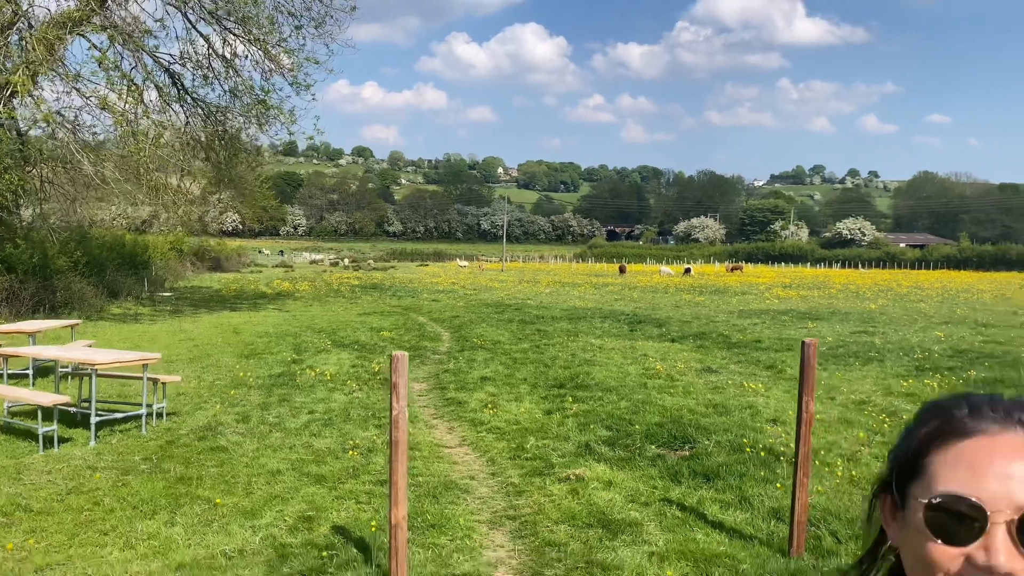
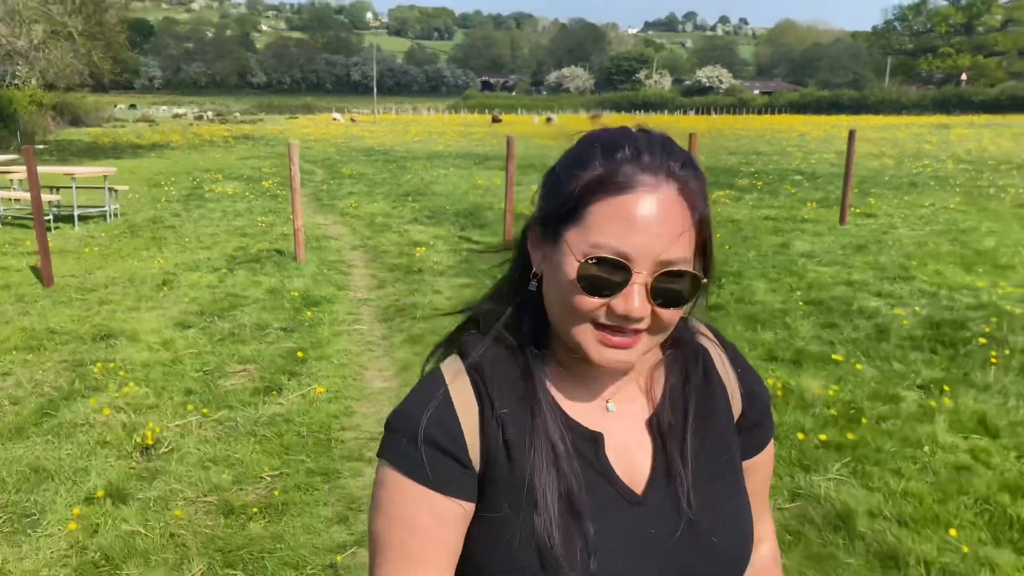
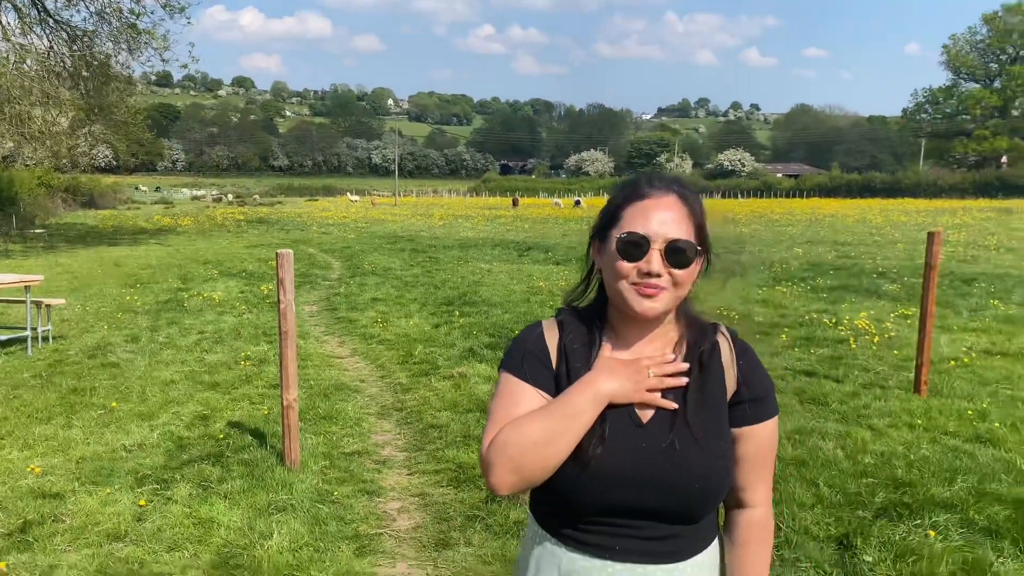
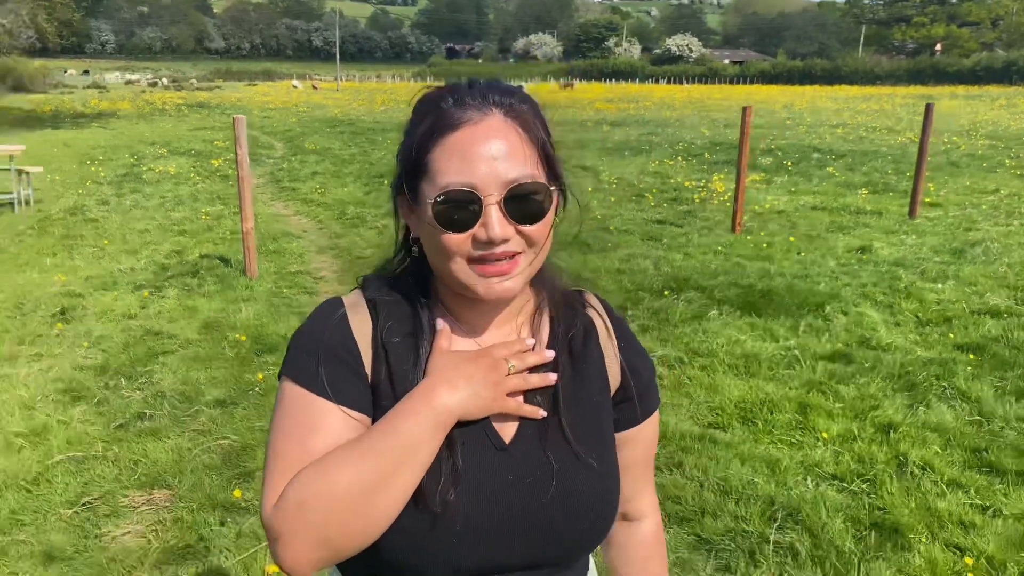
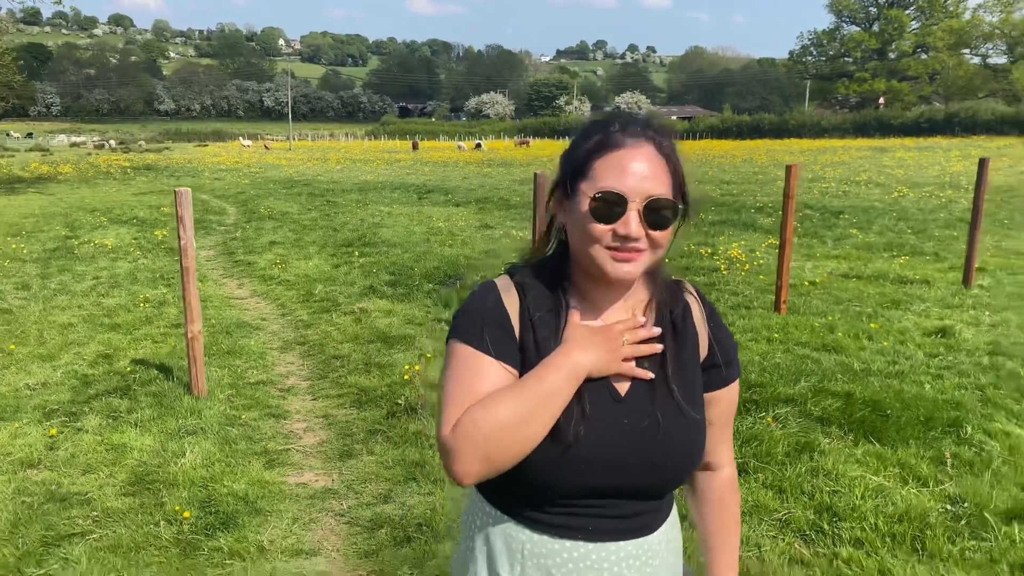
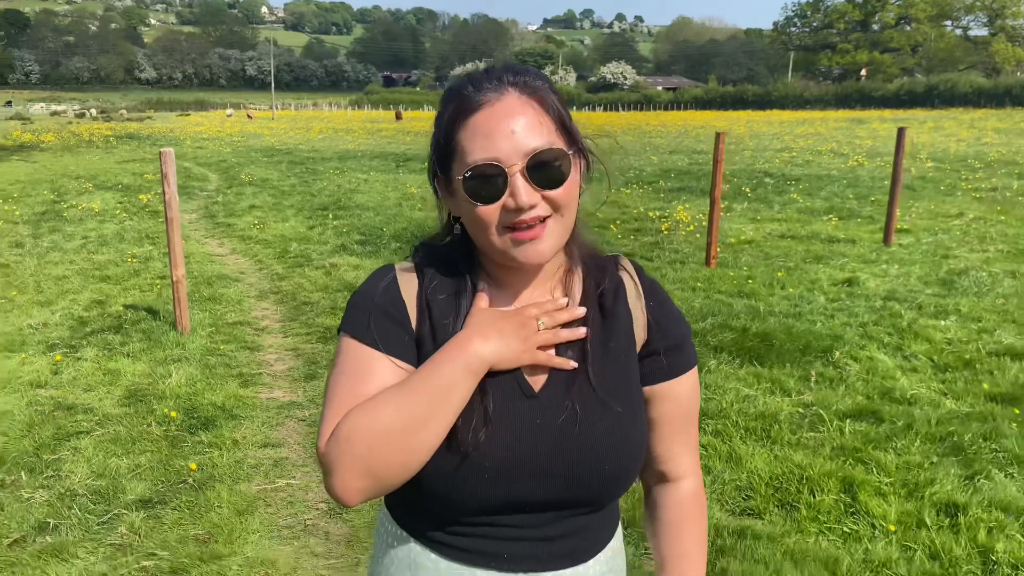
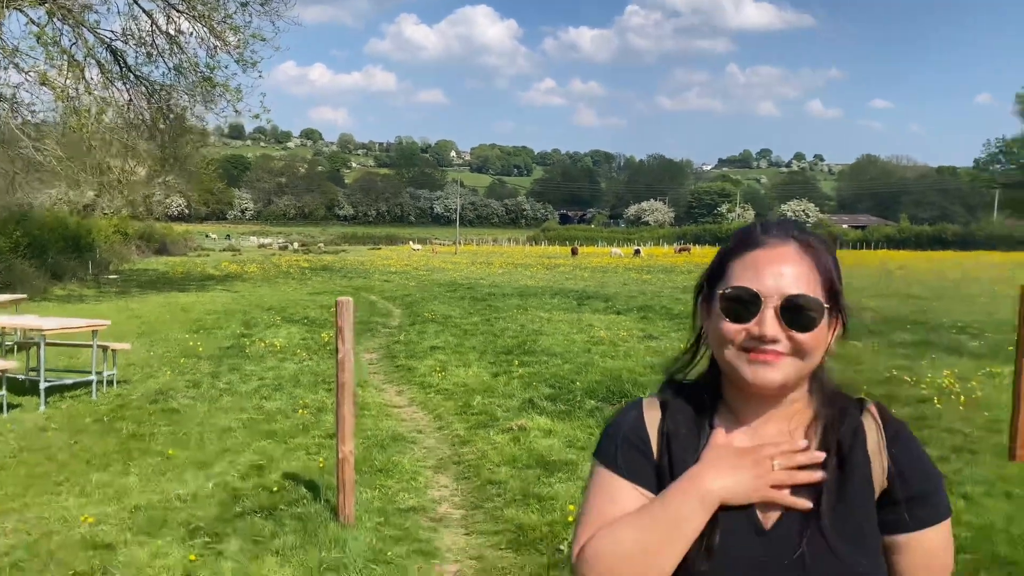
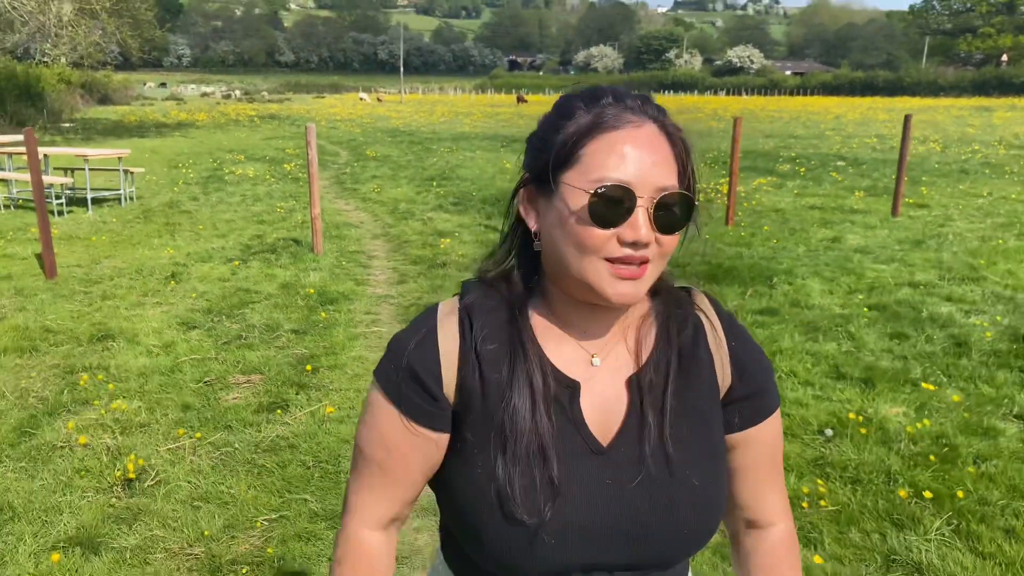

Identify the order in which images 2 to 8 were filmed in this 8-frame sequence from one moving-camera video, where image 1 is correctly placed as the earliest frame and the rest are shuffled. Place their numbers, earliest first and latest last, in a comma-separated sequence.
7, 3, 5, 6, 4, 8, 2
